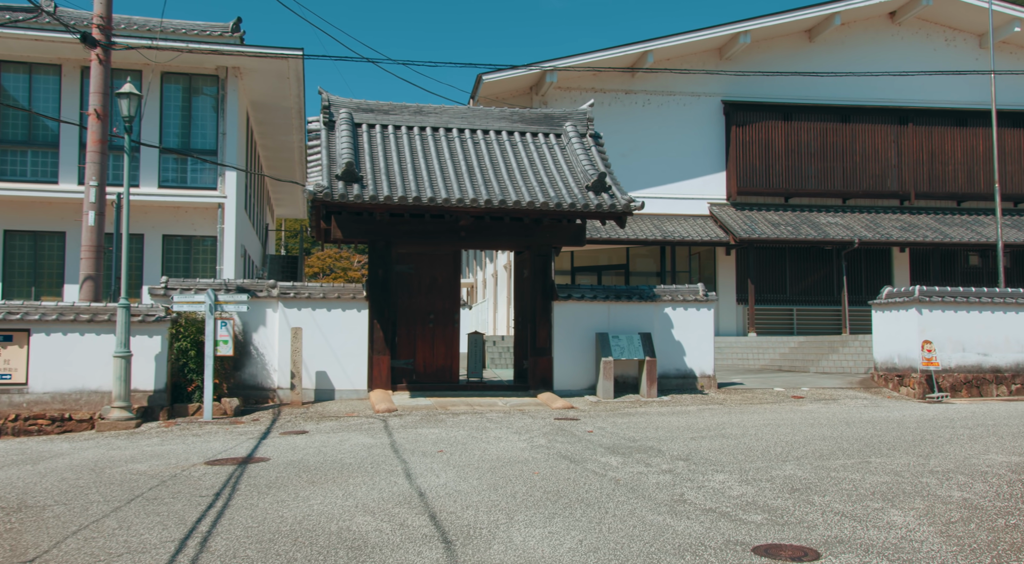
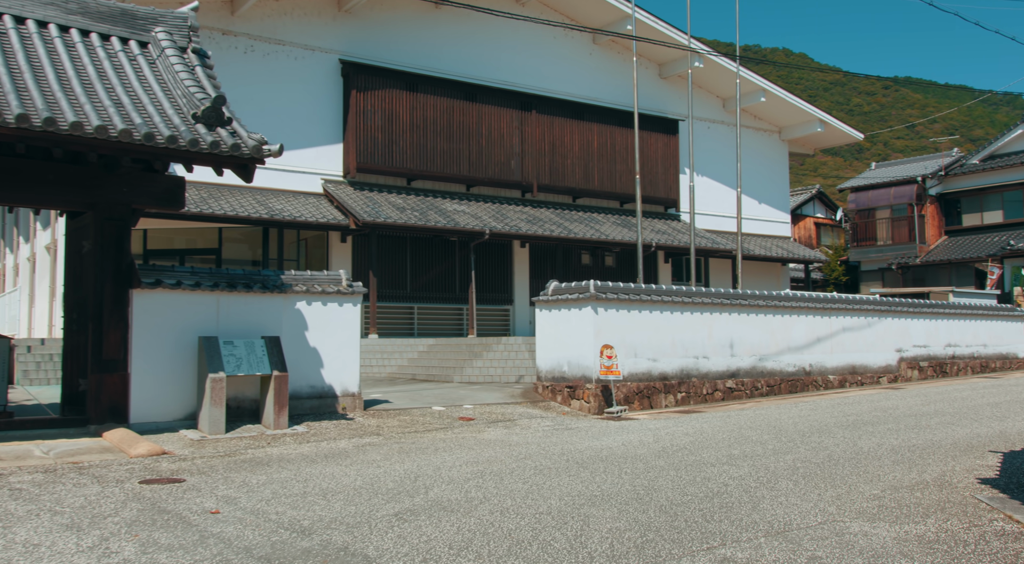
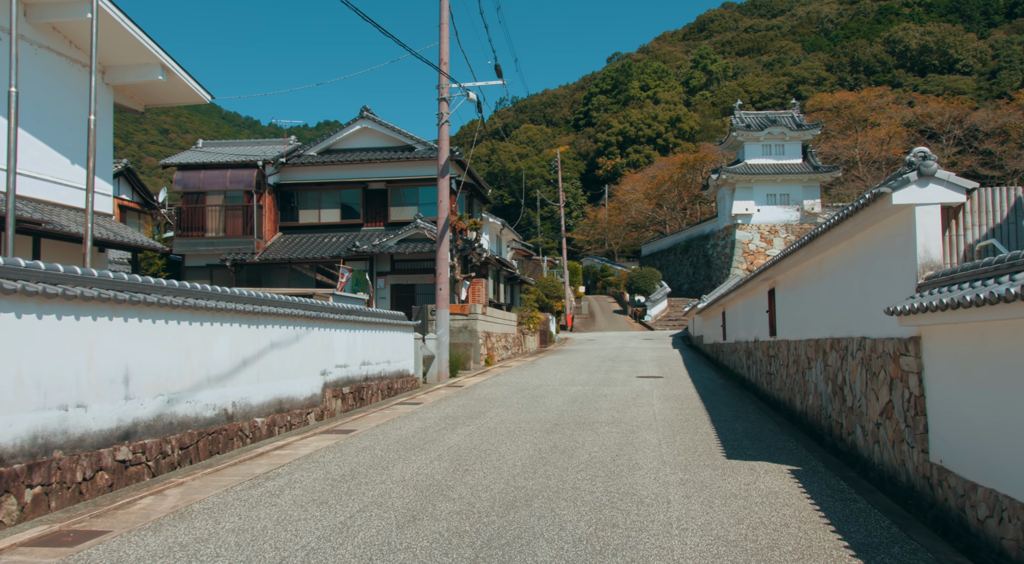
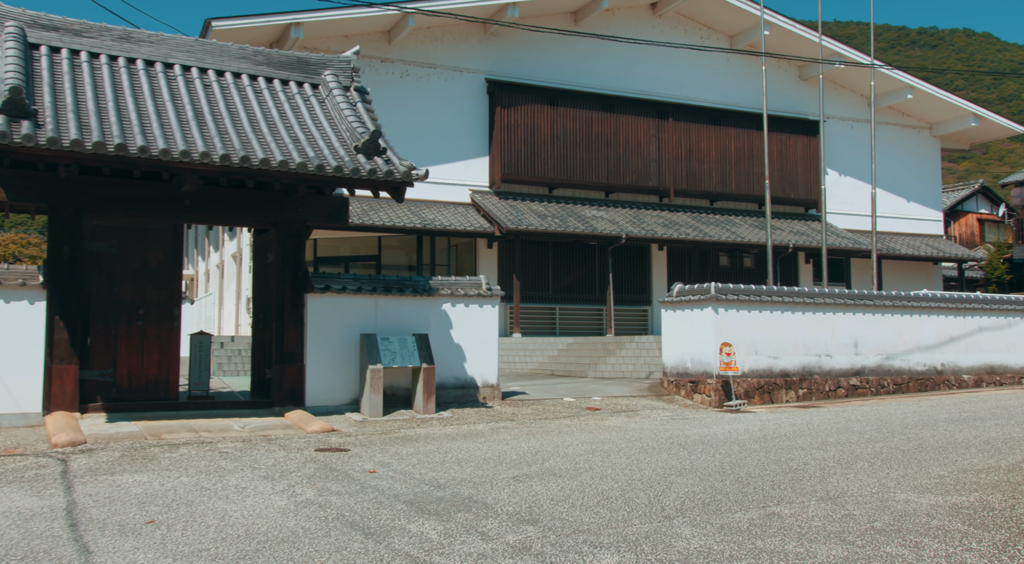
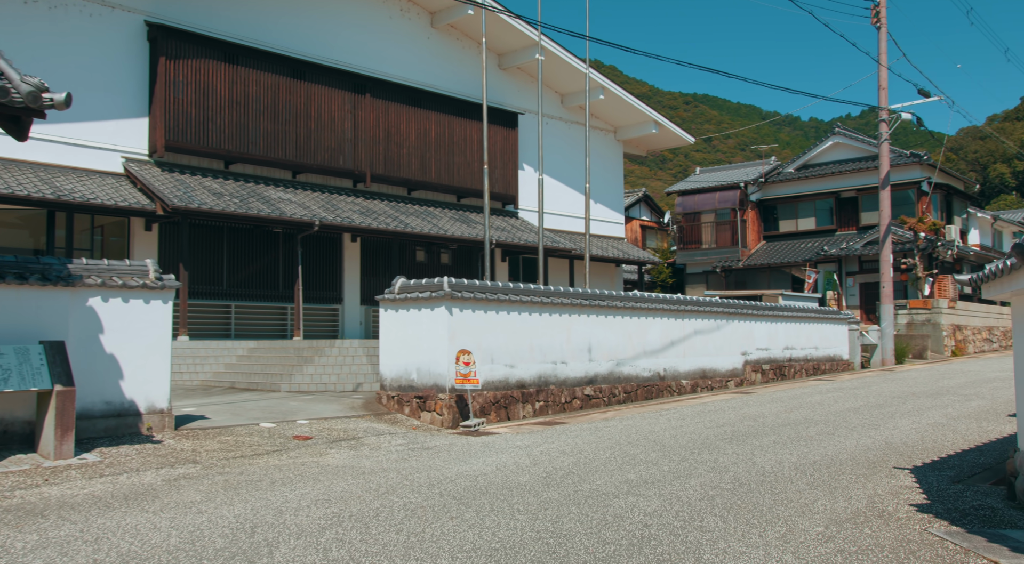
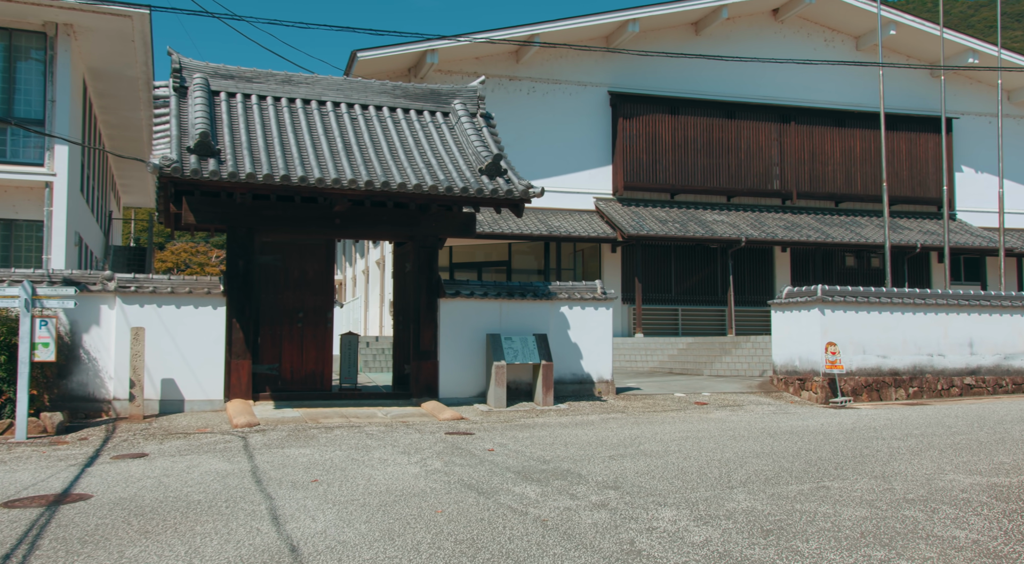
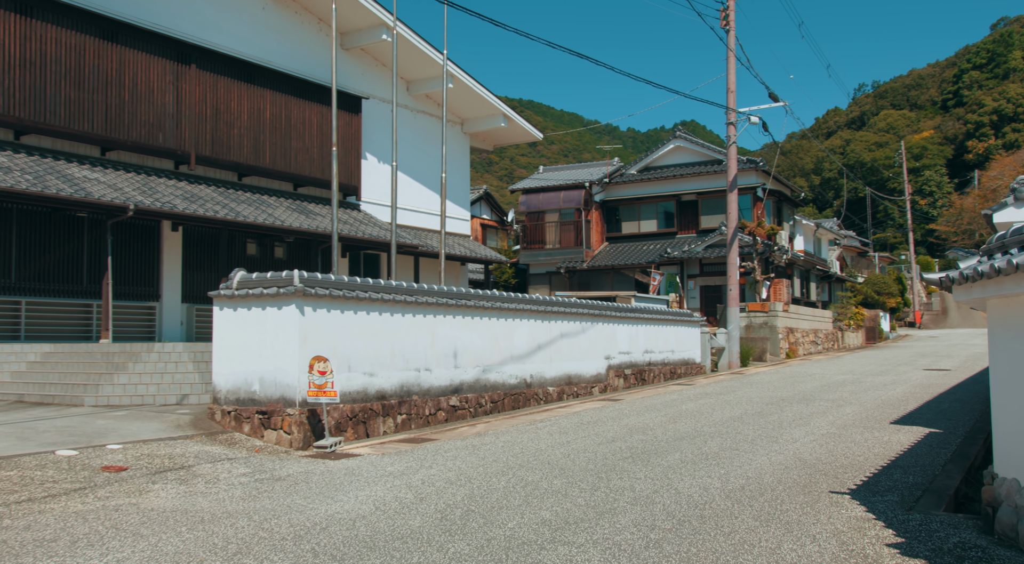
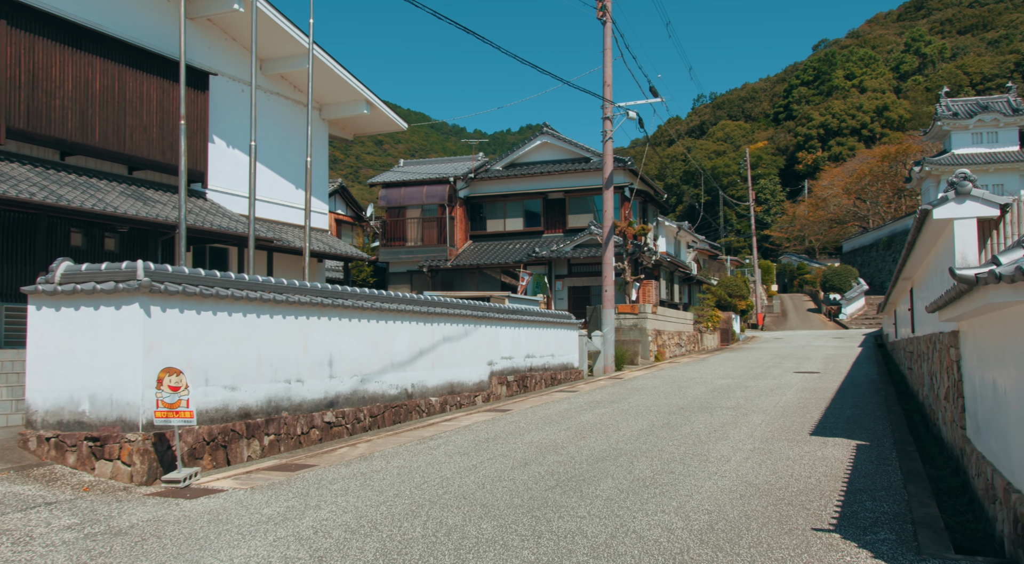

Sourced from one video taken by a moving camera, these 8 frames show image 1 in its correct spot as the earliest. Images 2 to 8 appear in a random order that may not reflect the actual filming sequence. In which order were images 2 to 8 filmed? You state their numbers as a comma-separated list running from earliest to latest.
6, 4, 2, 5, 7, 8, 3
